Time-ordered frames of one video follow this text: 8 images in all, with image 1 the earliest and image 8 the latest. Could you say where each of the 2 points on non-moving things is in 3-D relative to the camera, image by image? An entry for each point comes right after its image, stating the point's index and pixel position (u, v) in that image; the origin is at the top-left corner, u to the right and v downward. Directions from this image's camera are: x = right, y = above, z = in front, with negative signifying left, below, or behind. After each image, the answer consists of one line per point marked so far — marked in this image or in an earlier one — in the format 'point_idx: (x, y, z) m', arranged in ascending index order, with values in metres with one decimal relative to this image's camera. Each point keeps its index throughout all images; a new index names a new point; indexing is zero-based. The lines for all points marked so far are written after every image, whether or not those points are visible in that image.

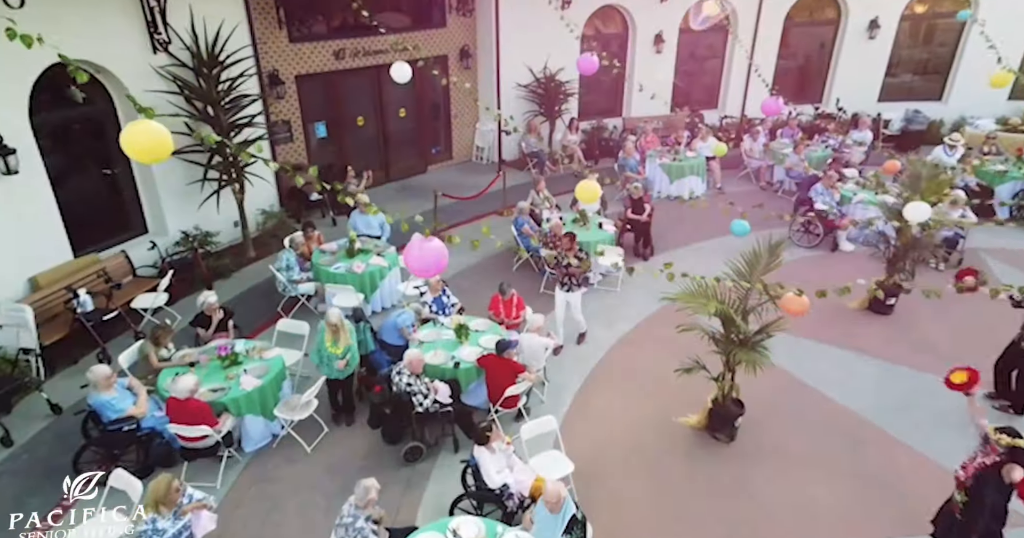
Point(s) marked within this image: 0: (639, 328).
0: (+1.7, -0.8, +7.6) m
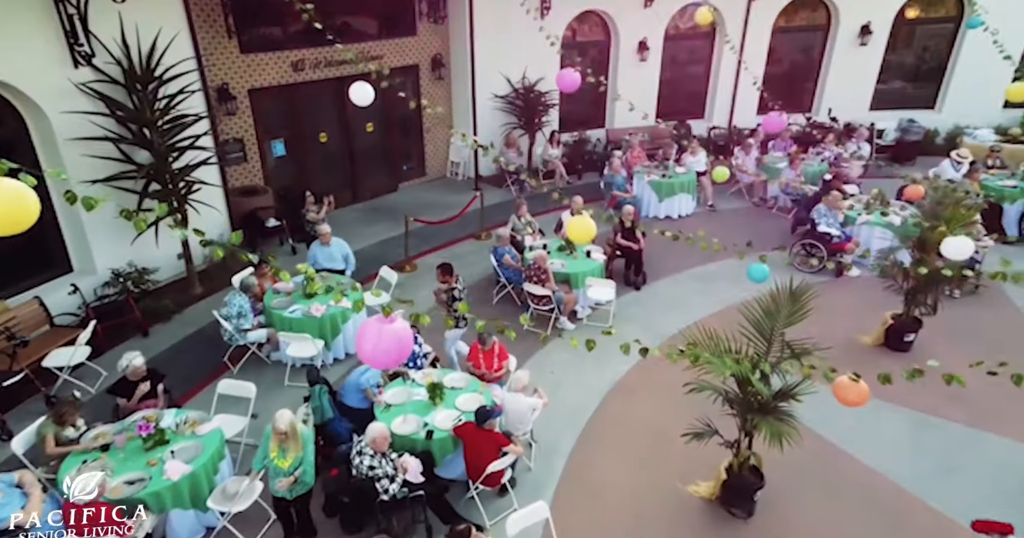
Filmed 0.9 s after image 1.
0: (+1.4, -1.2, +6.8) m
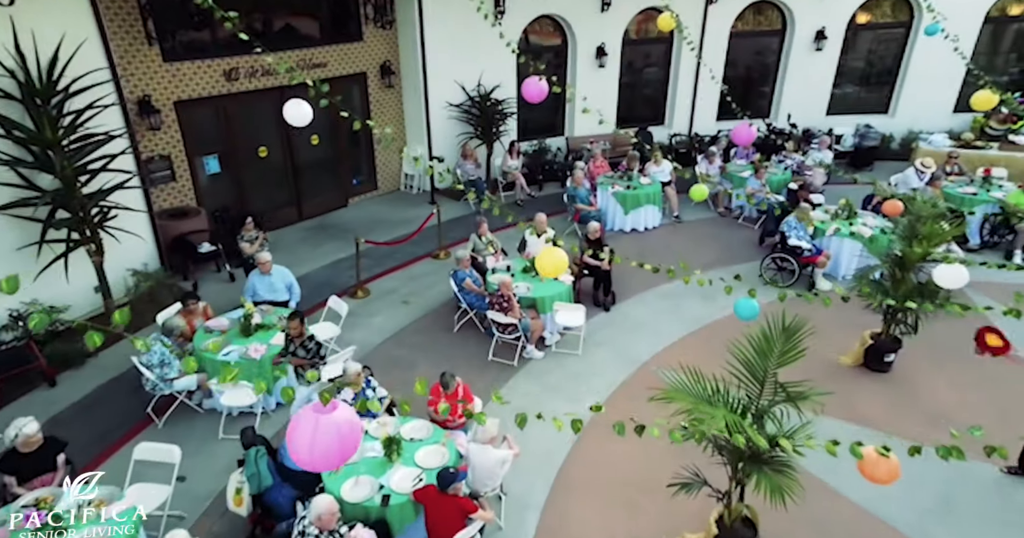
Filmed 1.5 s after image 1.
0: (+1.1, -1.5, +6.3) m
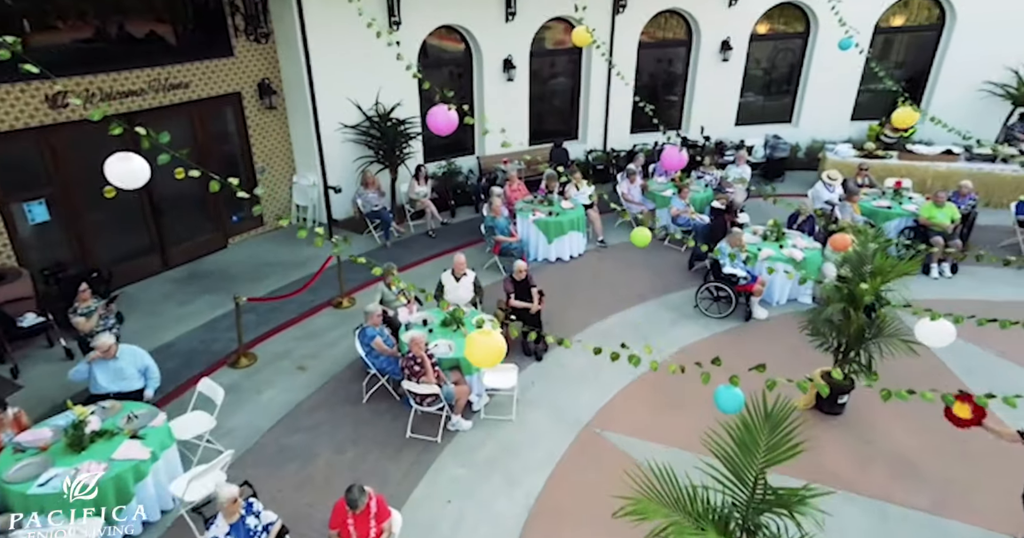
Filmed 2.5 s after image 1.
0: (+0.4, -2.1, +5.4) m
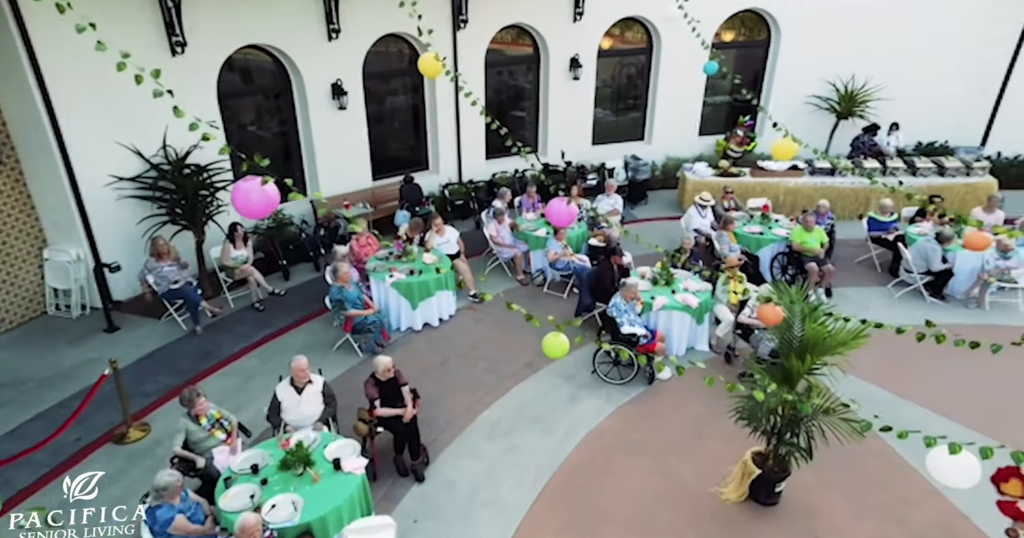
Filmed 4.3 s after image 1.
0: (-0.3, -2.9, +3.8) m
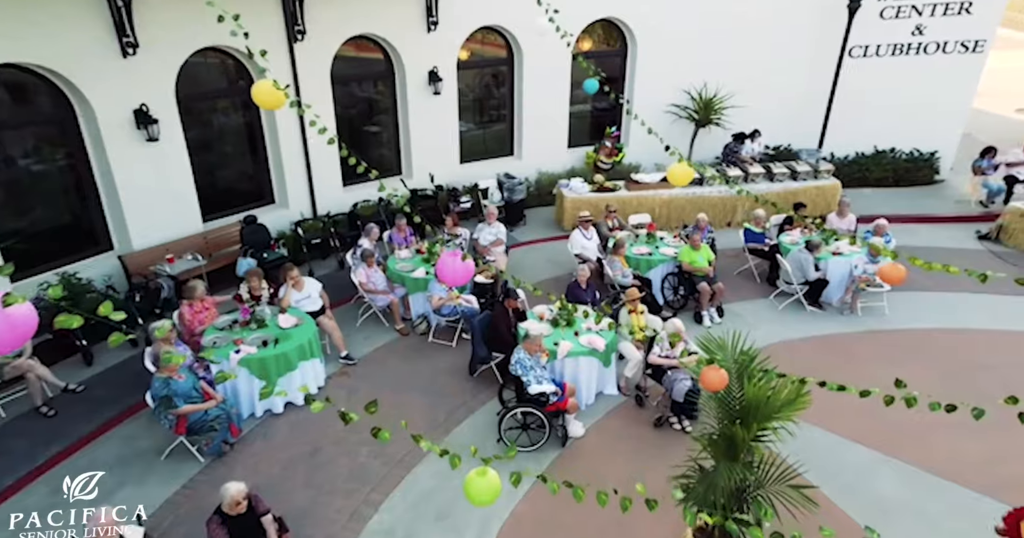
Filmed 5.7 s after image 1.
0: (-0.5, -3.5, +2.7) m
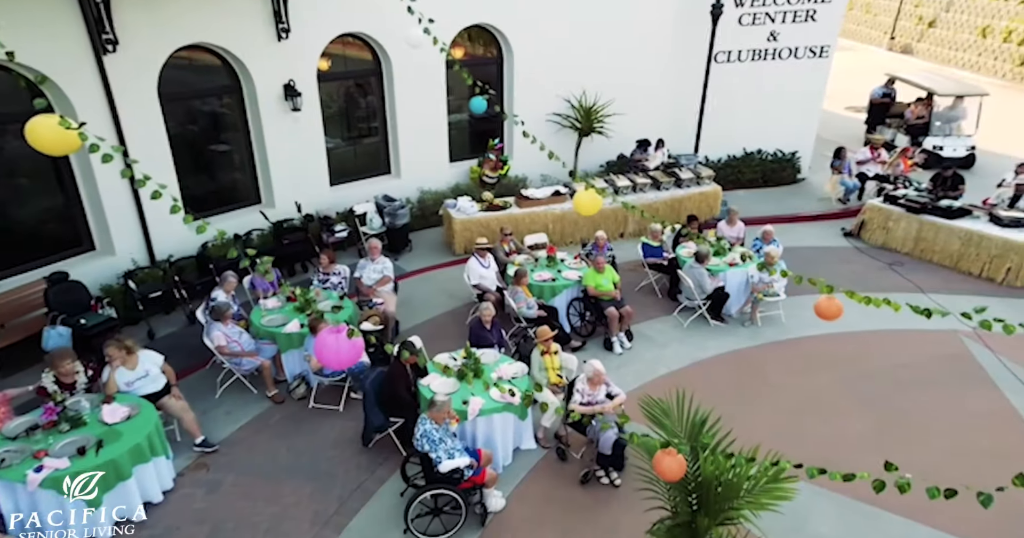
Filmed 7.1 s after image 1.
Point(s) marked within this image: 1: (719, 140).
0: (-0.5, -4.0, +1.7) m
1: (+5.1, +3.2, +14.0) m
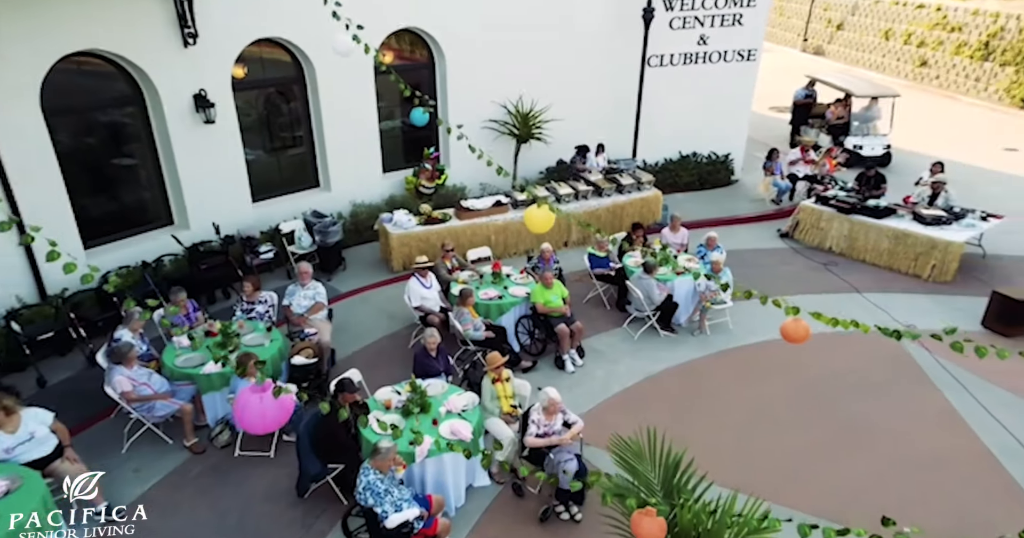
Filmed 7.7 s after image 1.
0: (-0.4, -4.3, +1.2) m
1: (+3.5, +3.1, +14.1) m
